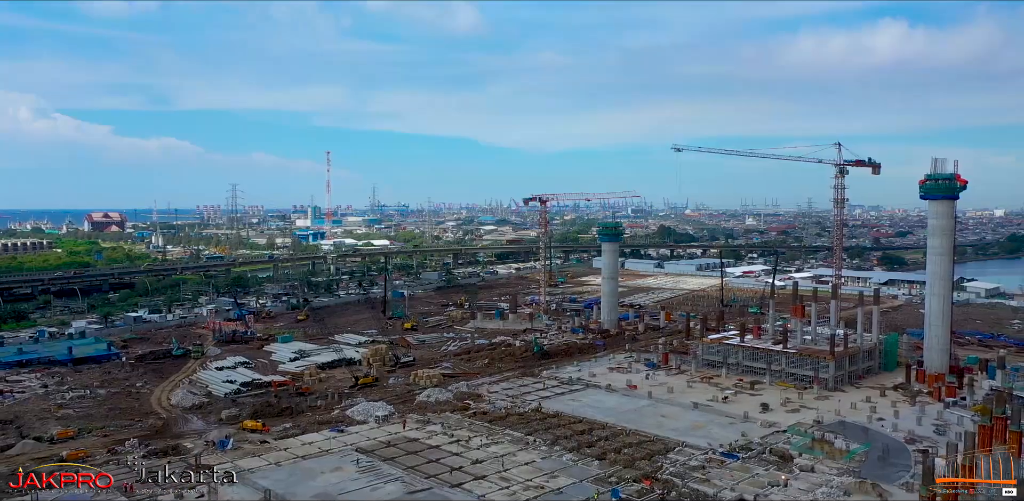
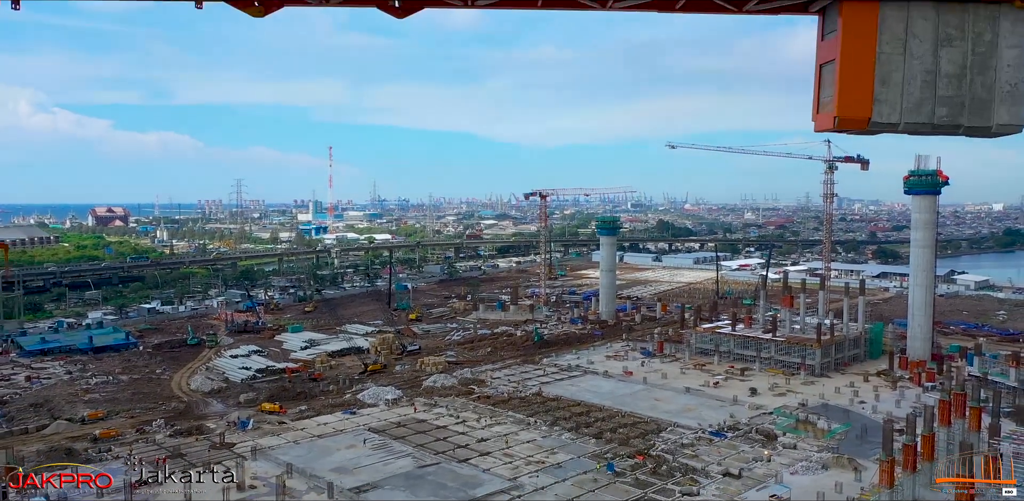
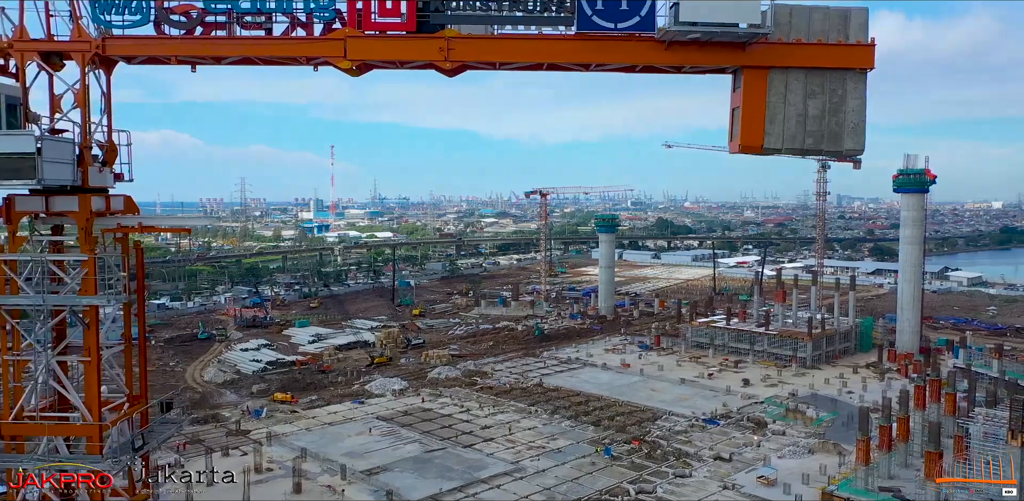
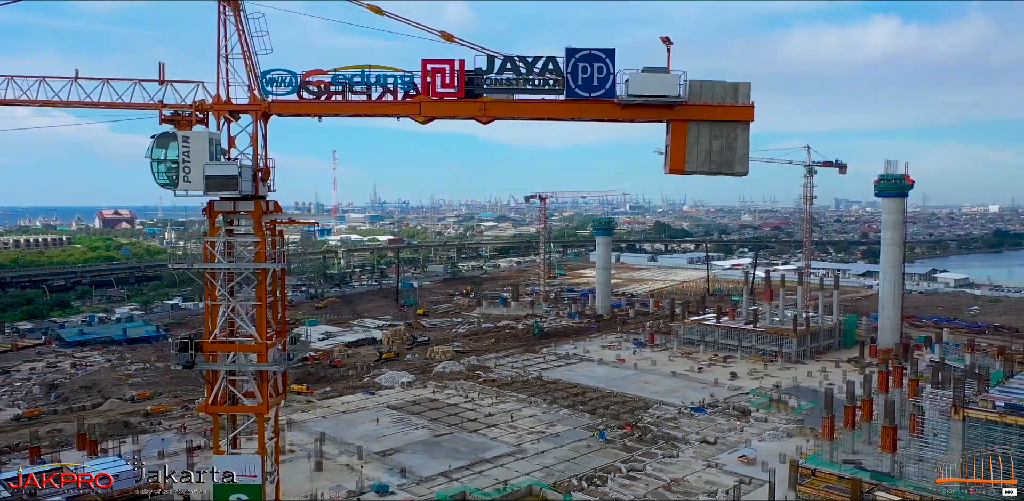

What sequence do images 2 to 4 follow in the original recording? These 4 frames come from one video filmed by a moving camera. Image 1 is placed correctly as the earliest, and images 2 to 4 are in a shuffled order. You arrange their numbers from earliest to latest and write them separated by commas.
2, 3, 4
